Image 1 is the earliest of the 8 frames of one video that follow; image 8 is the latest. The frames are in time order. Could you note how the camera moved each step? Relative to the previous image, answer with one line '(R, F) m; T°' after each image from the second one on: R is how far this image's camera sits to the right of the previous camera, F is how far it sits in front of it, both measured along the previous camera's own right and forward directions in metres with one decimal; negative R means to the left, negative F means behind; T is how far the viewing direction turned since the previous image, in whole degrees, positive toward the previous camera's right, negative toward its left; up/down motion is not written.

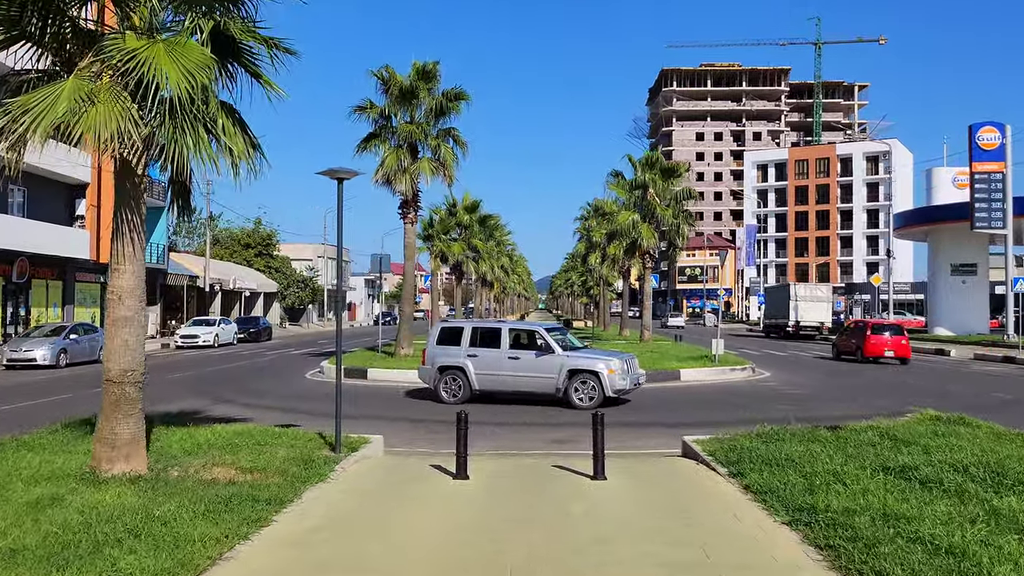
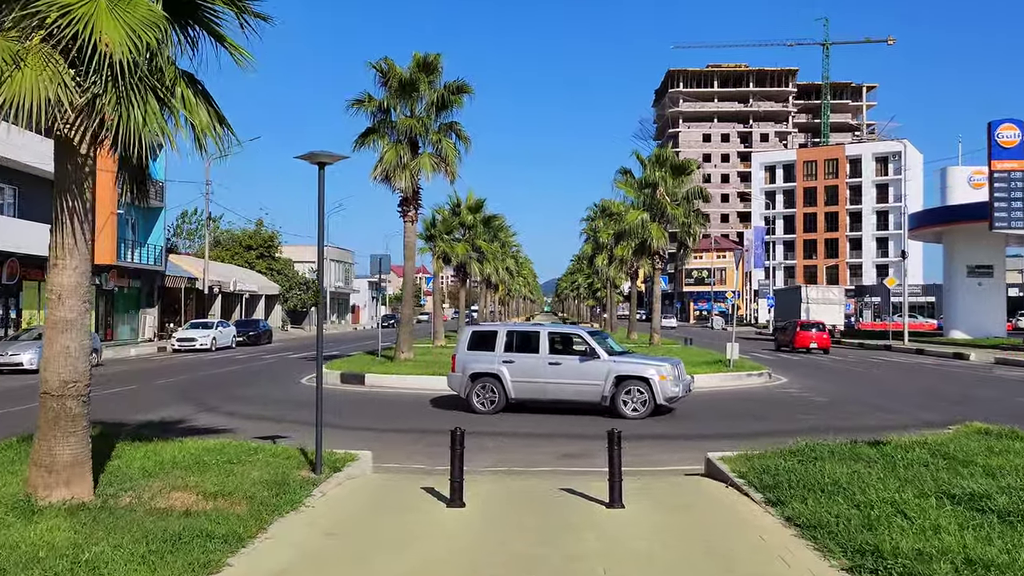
(0.0, +1.0) m; 0°
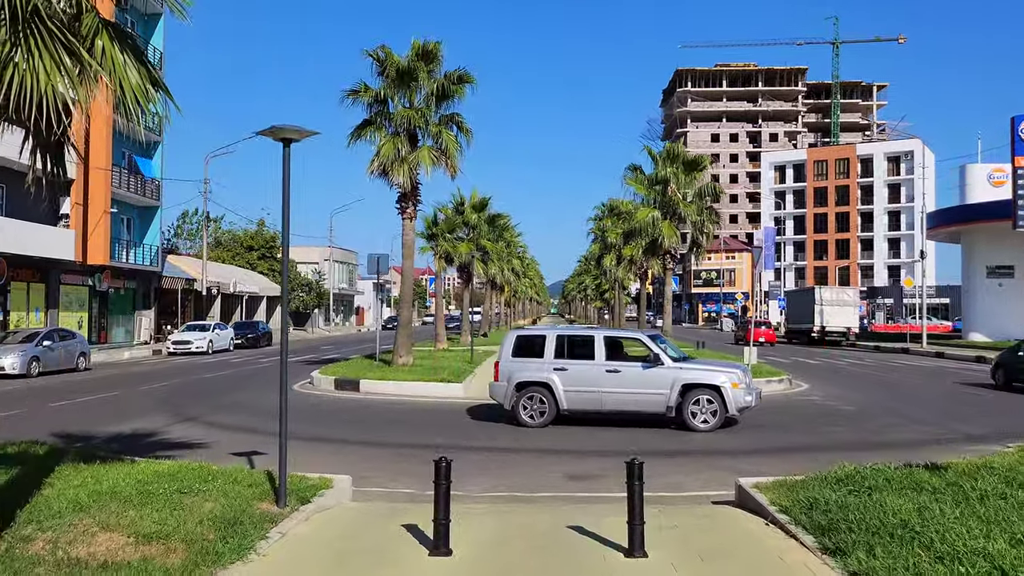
(+0.1, +1.2) m; 0°
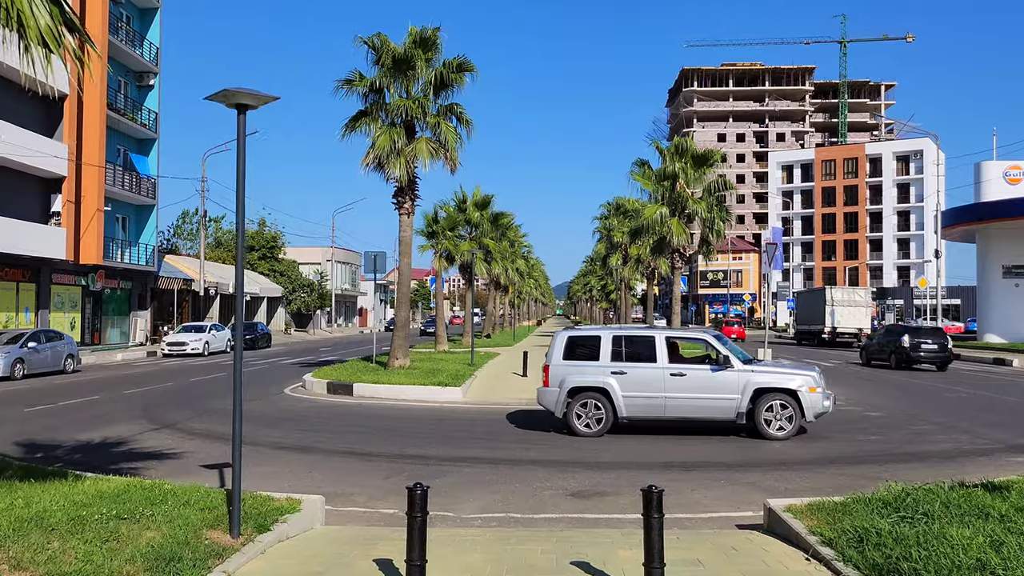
(+0.1, +1.0) m; 0°
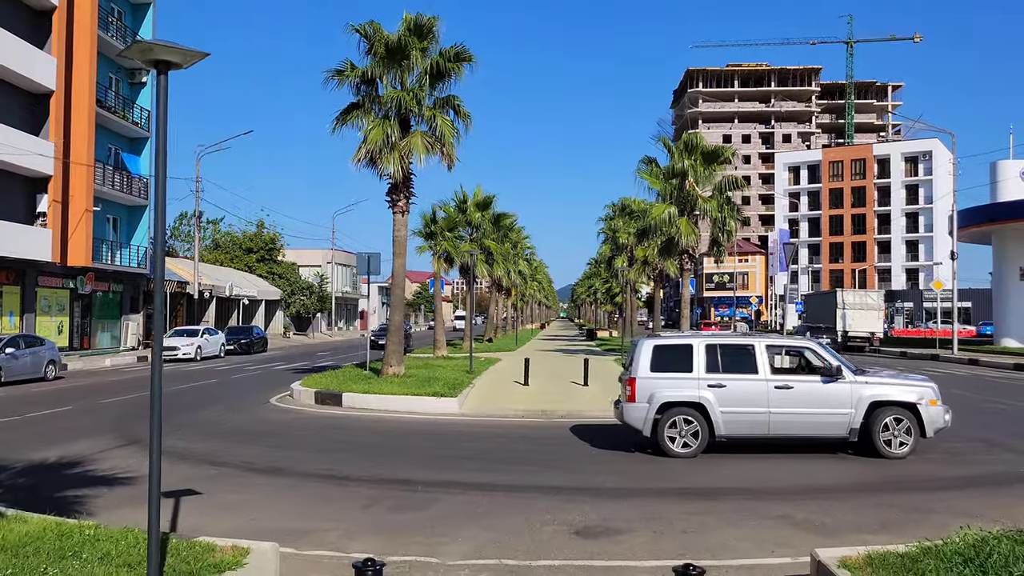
(+0.1, +1.2) m; 0°
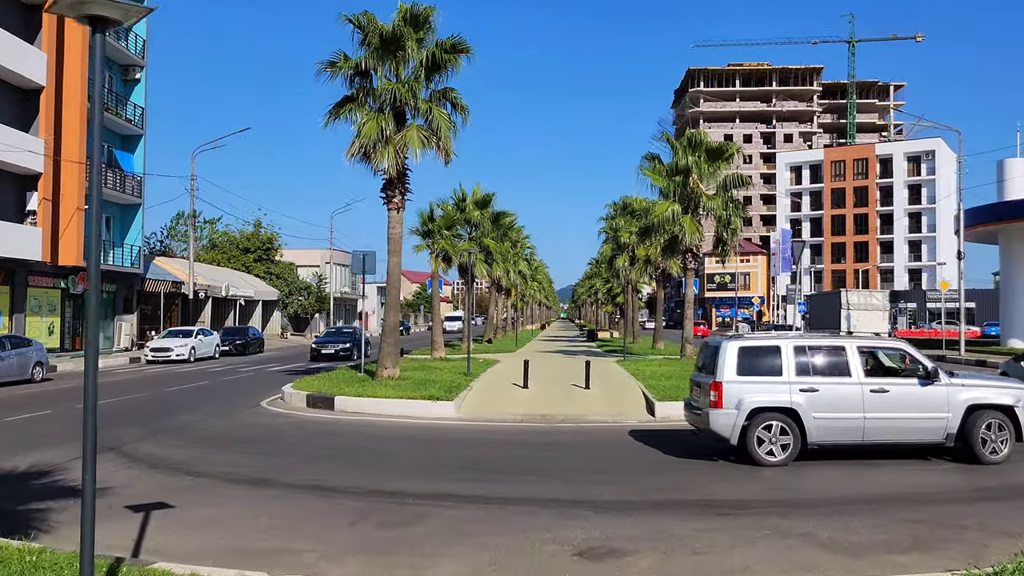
(0.0, +0.7) m; 0°
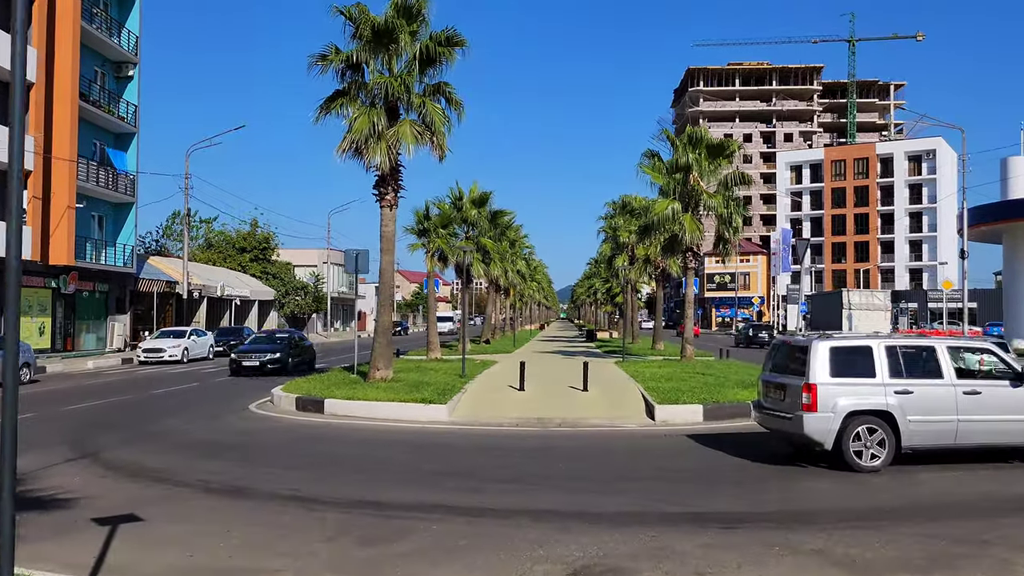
(+0.1, +0.5) m; 0°
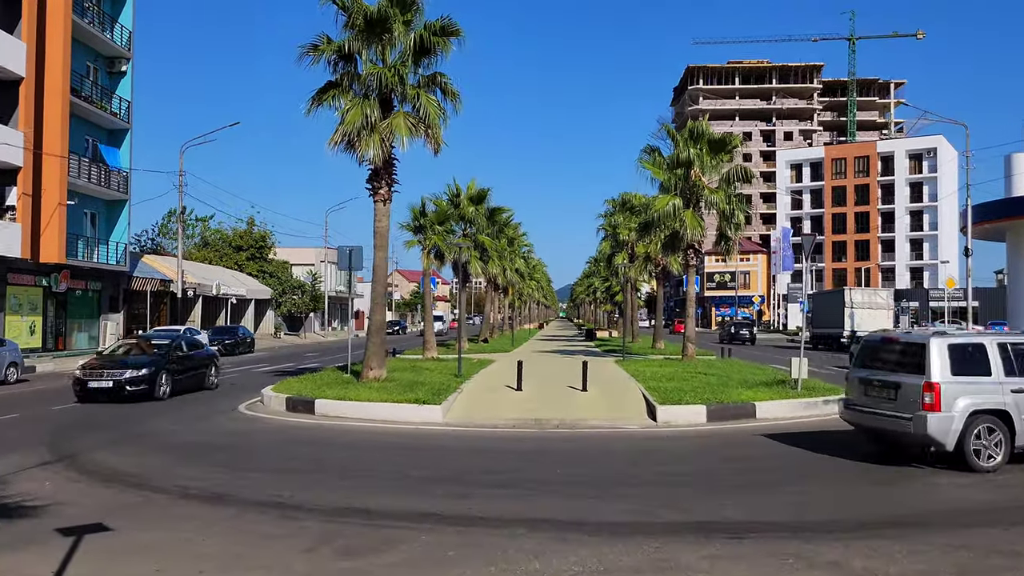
(0.0, +0.5) m; 0°
